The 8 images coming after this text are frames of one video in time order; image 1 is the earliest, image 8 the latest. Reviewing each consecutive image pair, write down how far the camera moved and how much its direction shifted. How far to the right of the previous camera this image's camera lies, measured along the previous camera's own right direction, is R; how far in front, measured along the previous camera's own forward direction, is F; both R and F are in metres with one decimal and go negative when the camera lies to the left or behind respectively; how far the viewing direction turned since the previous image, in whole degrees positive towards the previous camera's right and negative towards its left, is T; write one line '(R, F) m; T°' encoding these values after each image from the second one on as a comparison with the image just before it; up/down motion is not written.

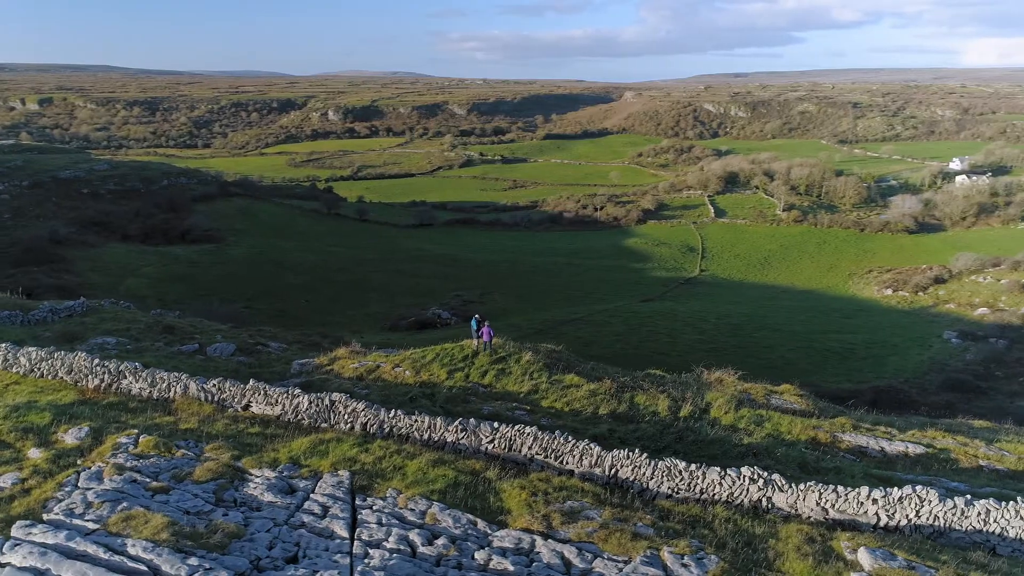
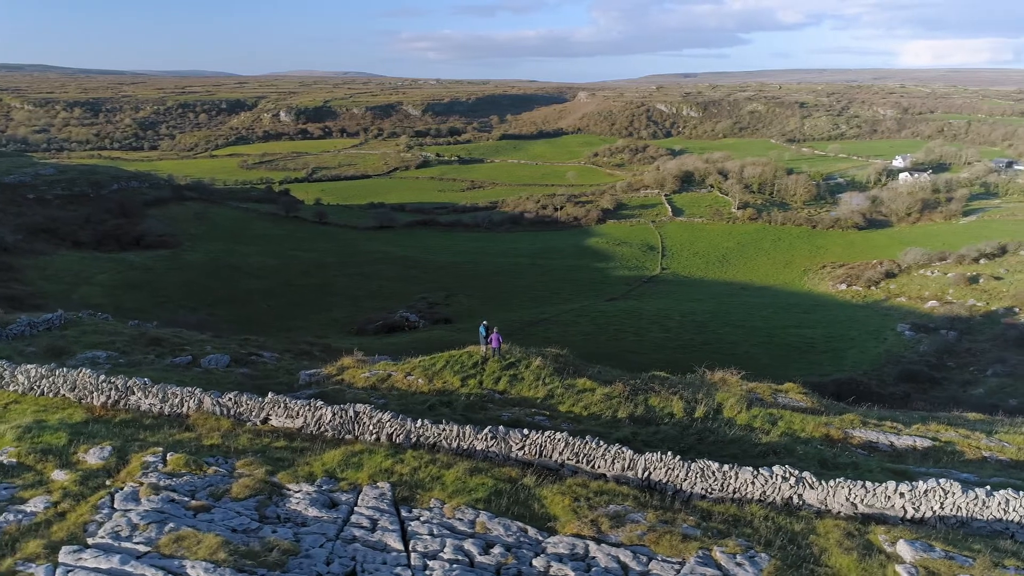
(-0.9, -0.1) m; +3°
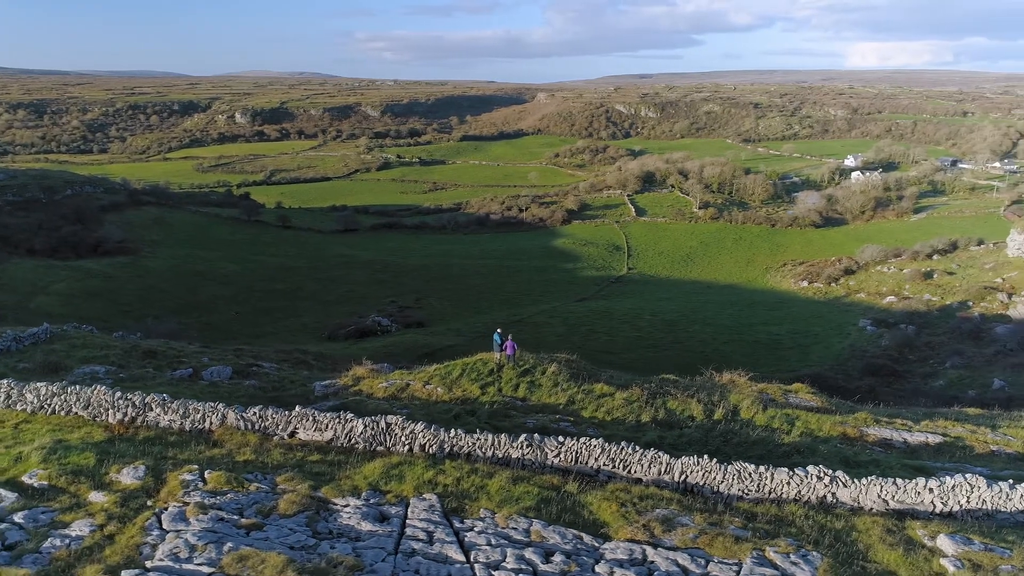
(-1.0, -0.1) m; +3°
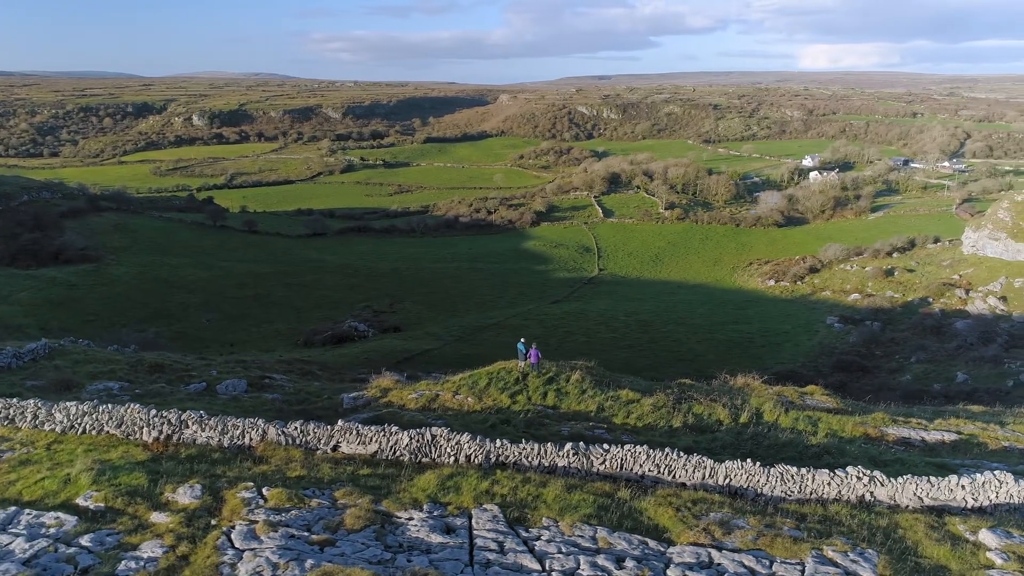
(-1.1, -0.2) m; +2°
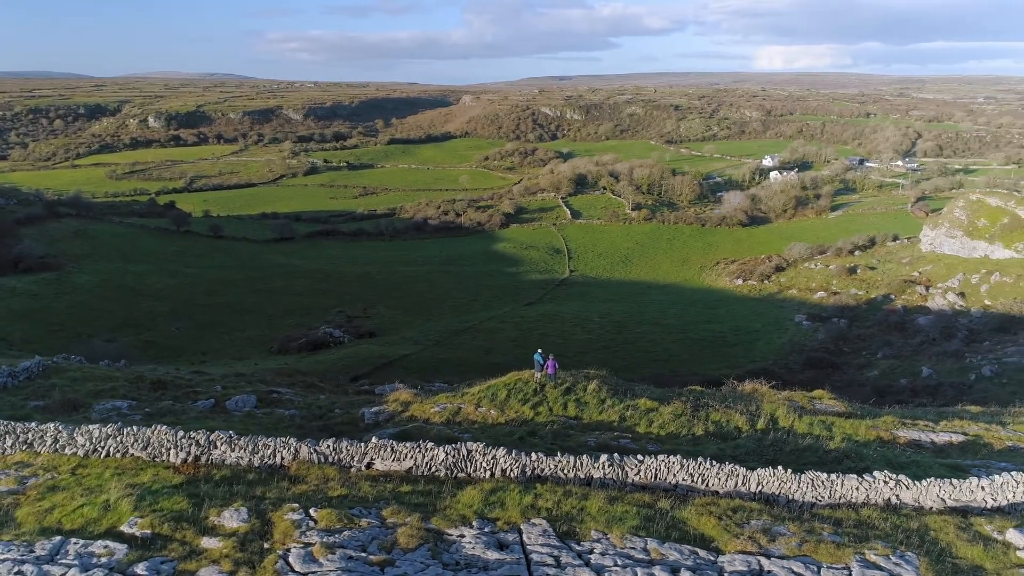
(-1.0, -0.2) m; +2°
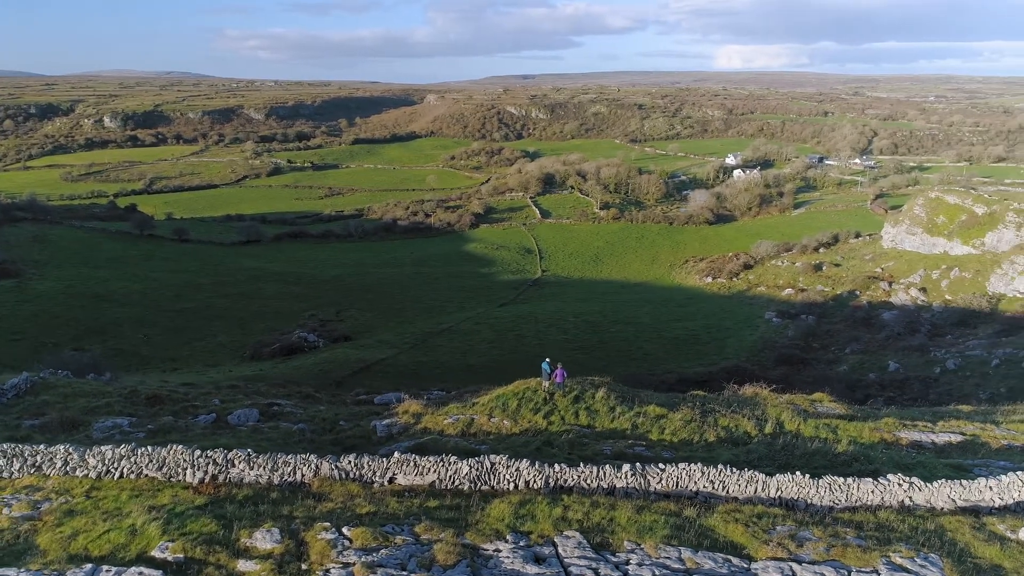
(-0.8, -0.1) m; +2°
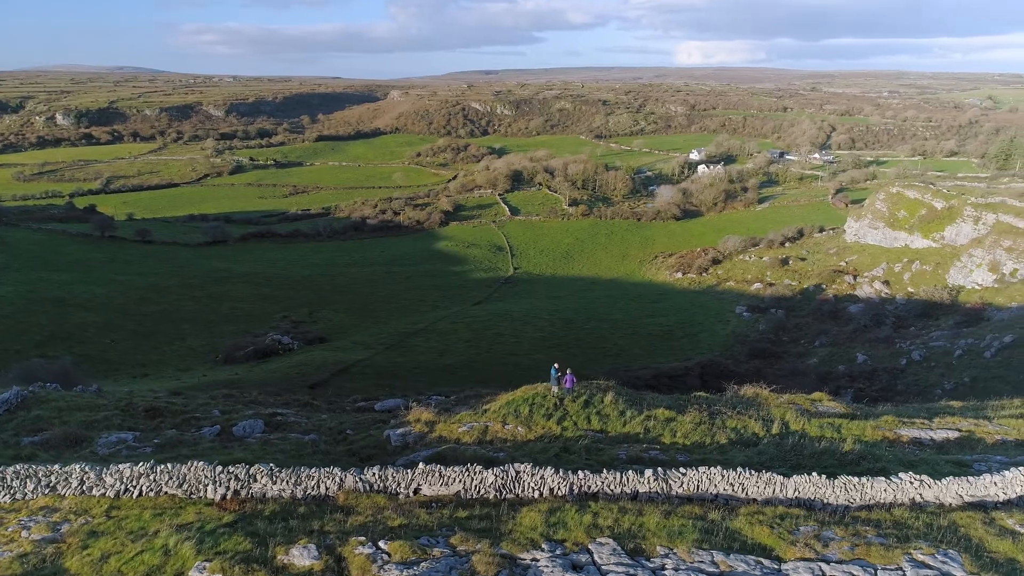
(-0.8, -0.1) m; +2°
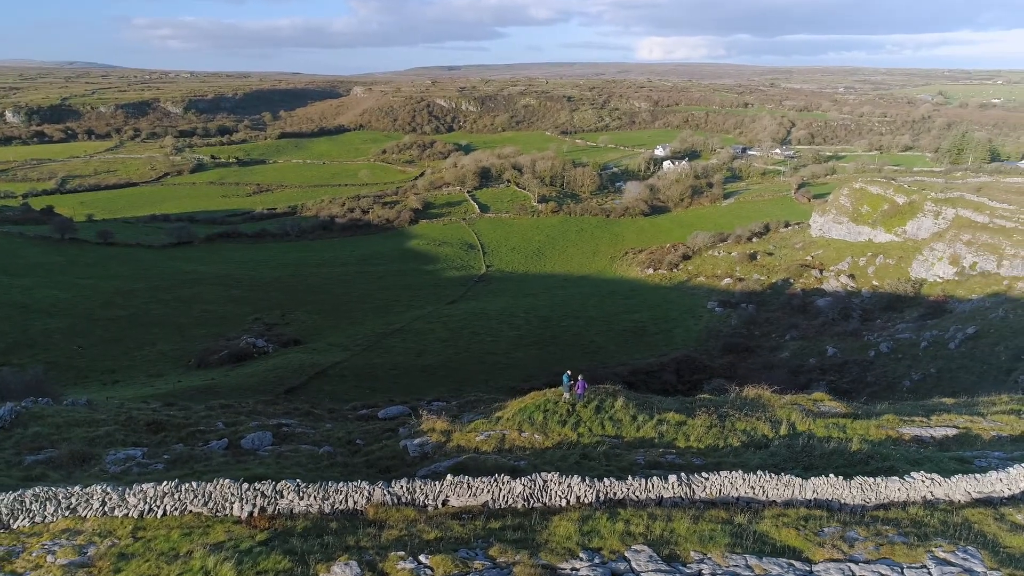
(-0.9, -0.1) m; +2°
